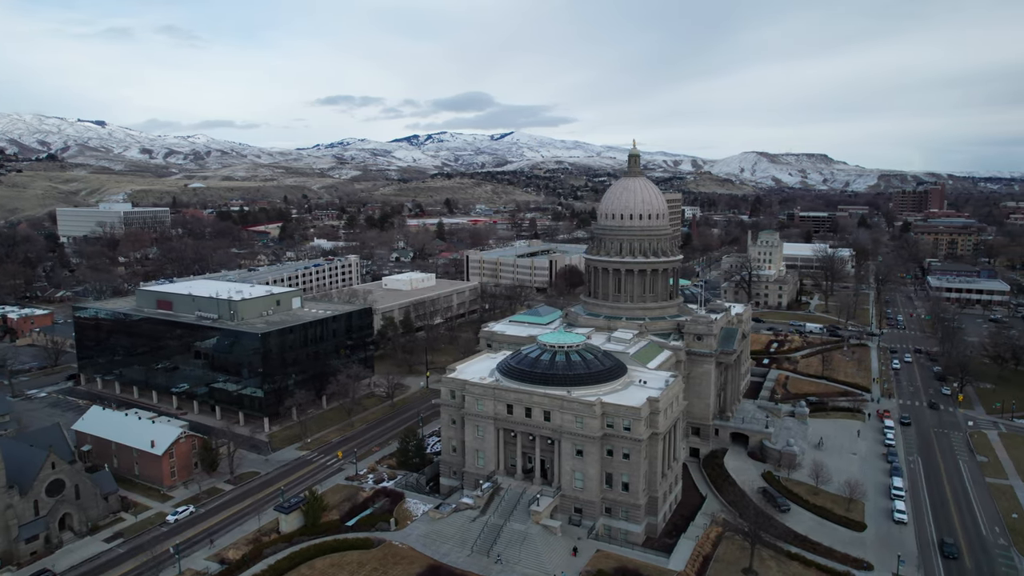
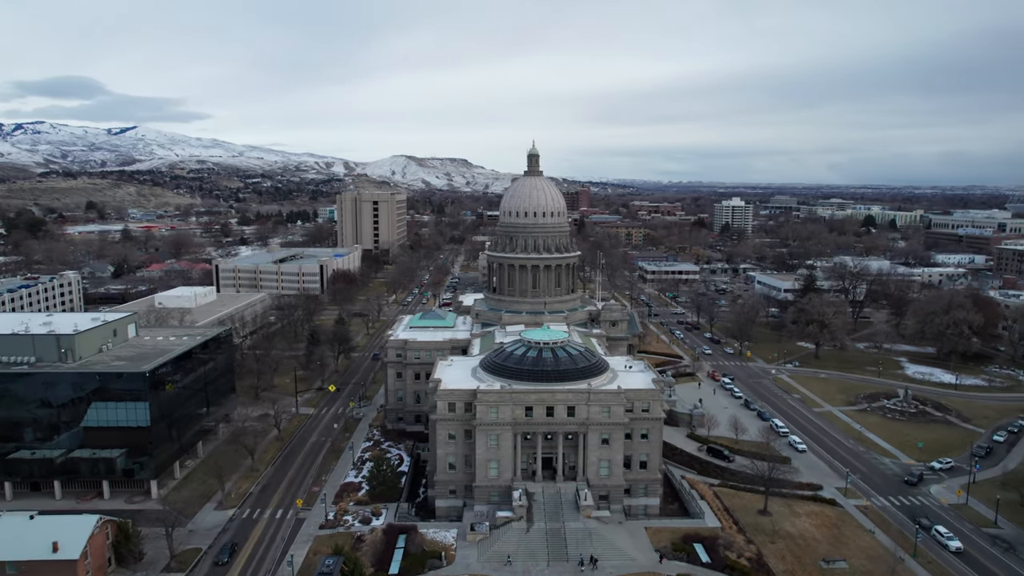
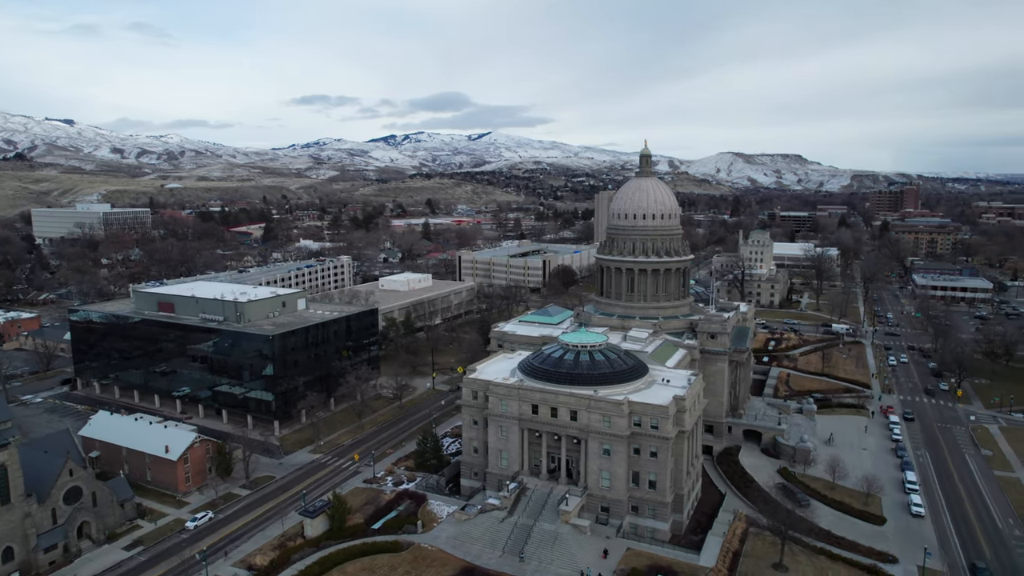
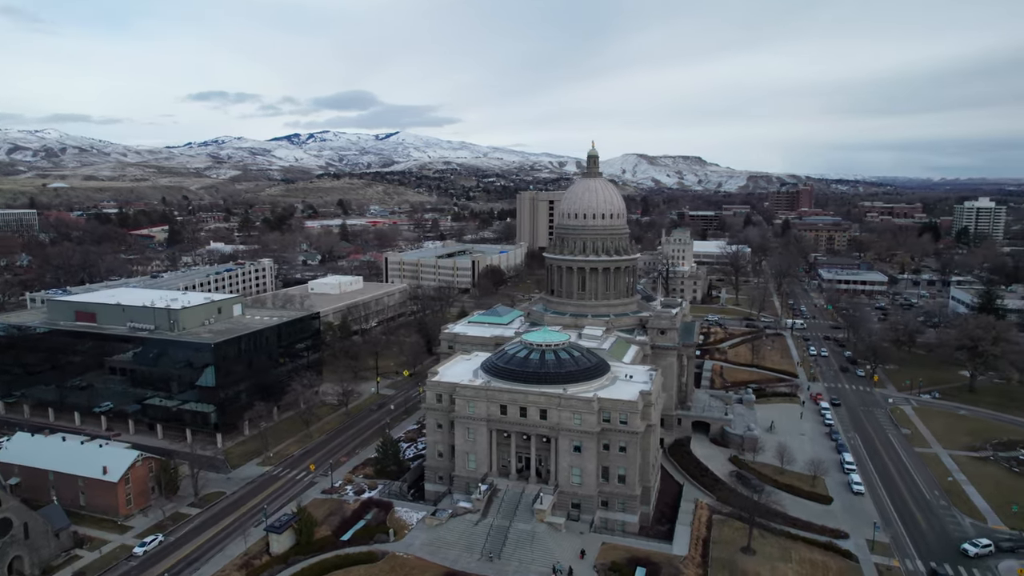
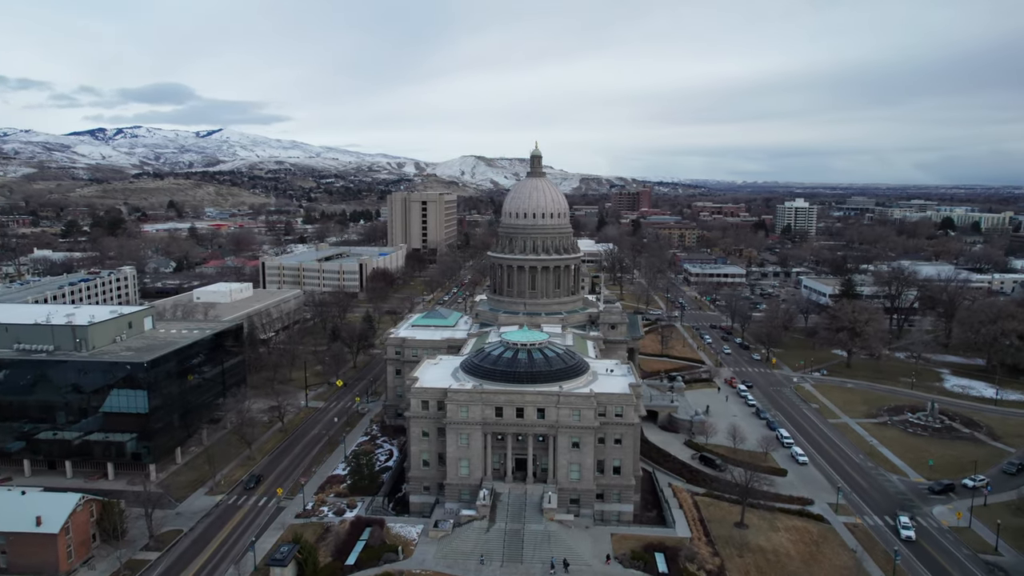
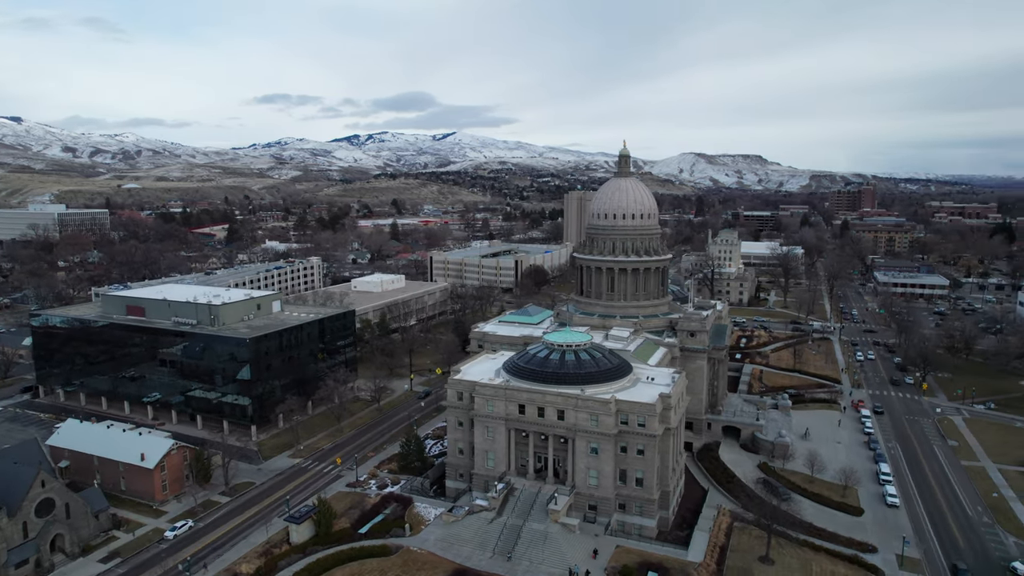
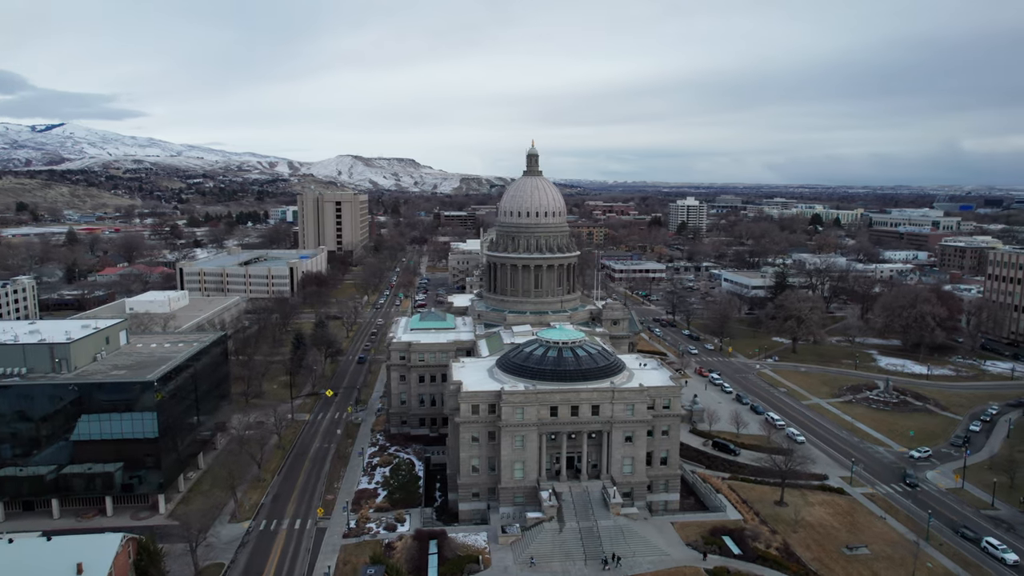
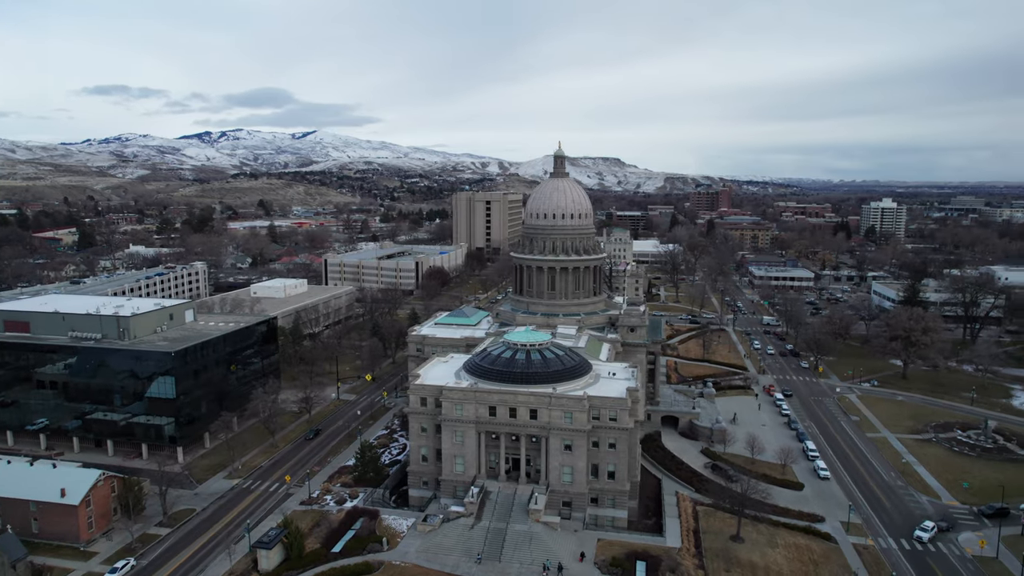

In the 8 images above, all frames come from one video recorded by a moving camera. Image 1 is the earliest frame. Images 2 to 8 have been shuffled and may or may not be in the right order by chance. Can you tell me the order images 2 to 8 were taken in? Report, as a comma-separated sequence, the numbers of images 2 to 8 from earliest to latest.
3, 6, 4, 8, 5, 2, 7
